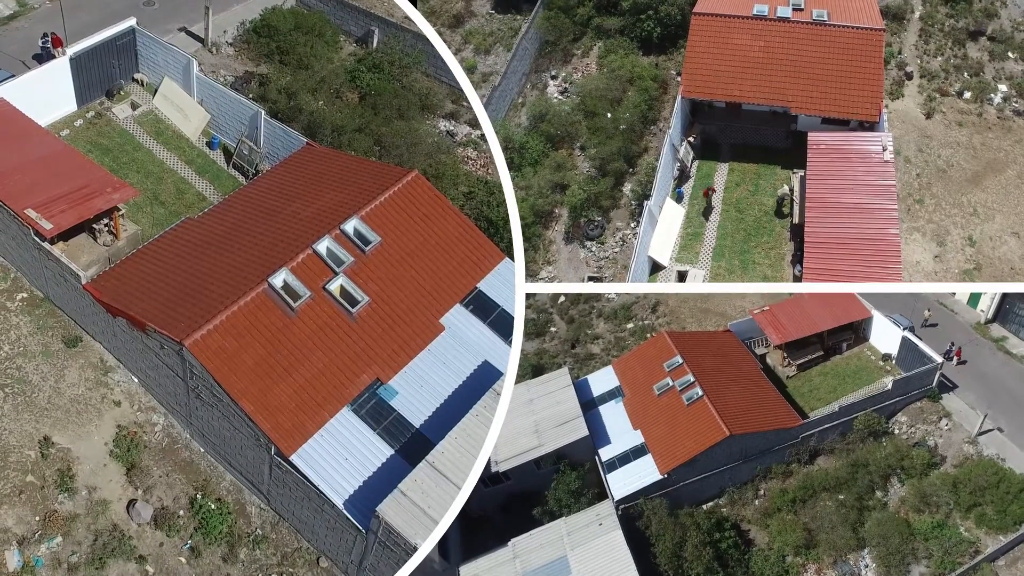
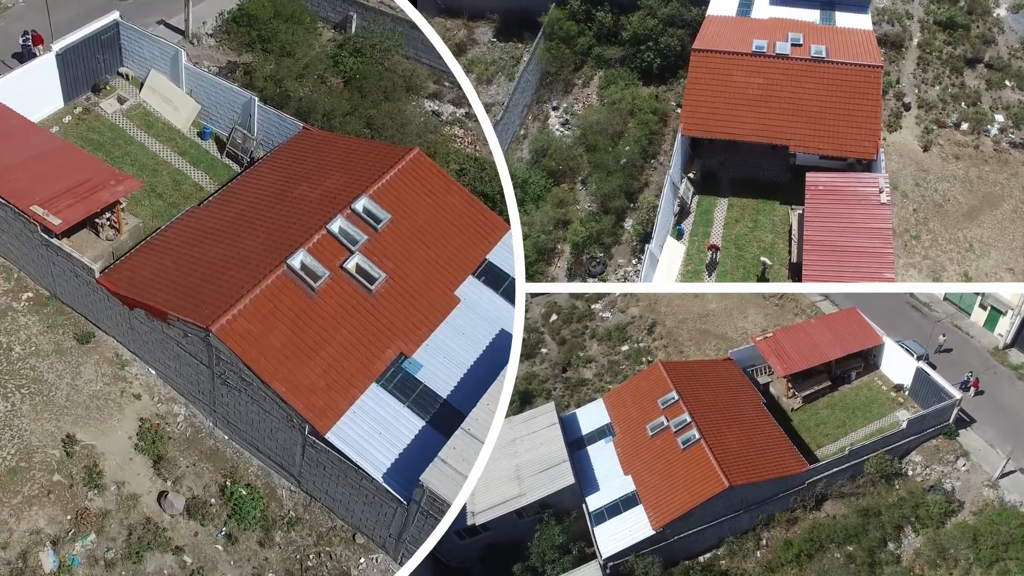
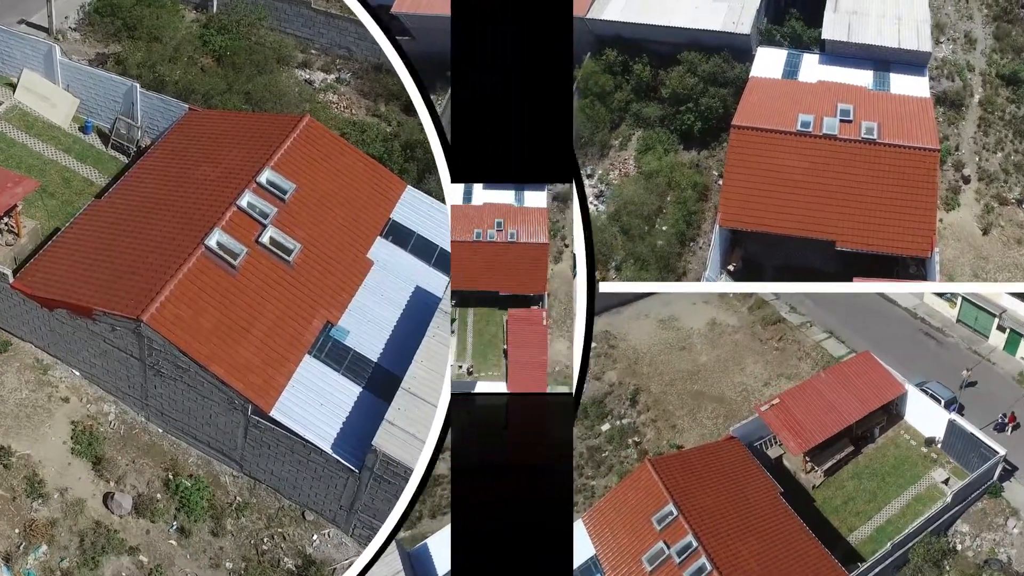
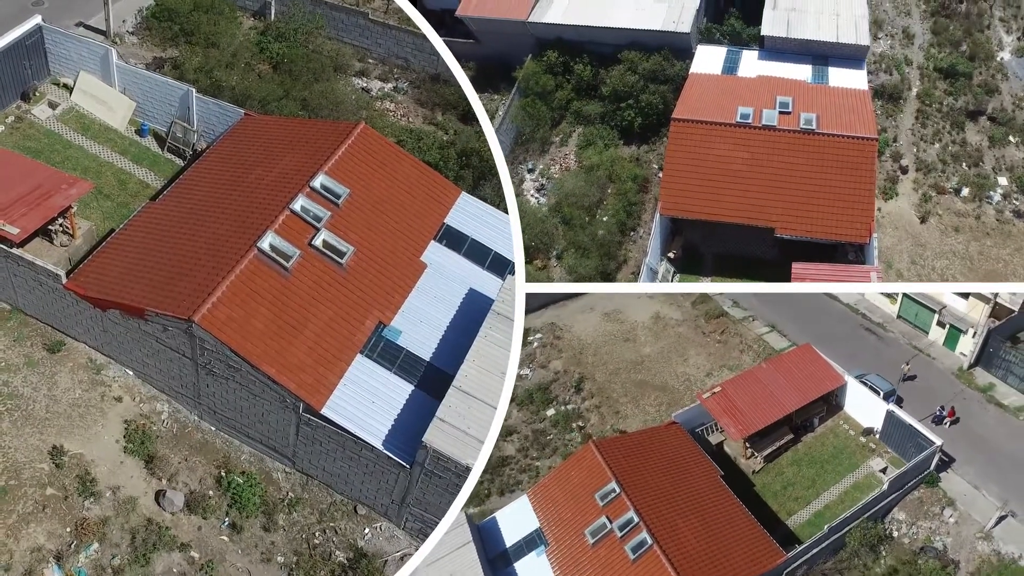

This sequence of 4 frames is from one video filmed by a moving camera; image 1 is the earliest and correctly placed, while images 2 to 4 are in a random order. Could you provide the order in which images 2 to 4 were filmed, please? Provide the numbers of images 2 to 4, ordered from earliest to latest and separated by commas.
2, 4, 3
